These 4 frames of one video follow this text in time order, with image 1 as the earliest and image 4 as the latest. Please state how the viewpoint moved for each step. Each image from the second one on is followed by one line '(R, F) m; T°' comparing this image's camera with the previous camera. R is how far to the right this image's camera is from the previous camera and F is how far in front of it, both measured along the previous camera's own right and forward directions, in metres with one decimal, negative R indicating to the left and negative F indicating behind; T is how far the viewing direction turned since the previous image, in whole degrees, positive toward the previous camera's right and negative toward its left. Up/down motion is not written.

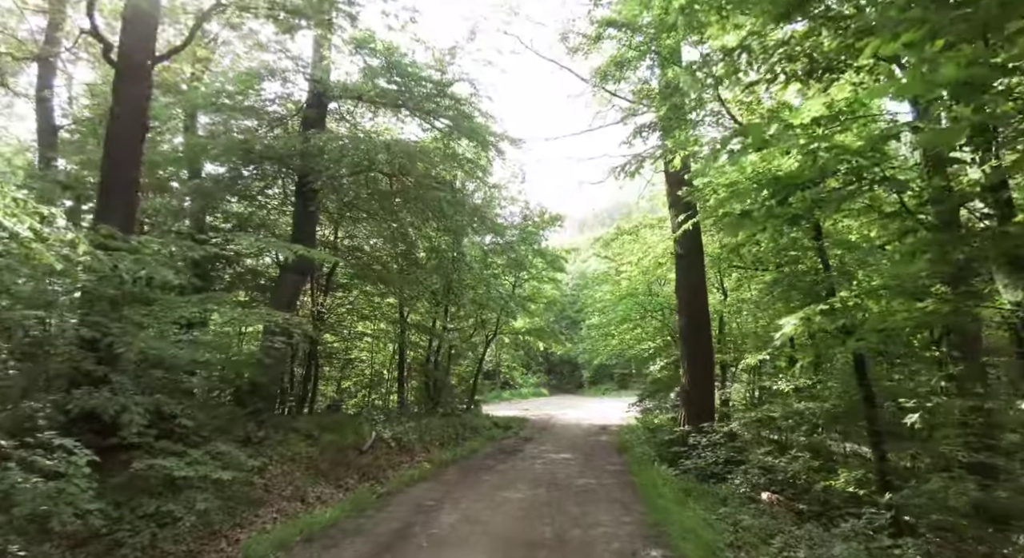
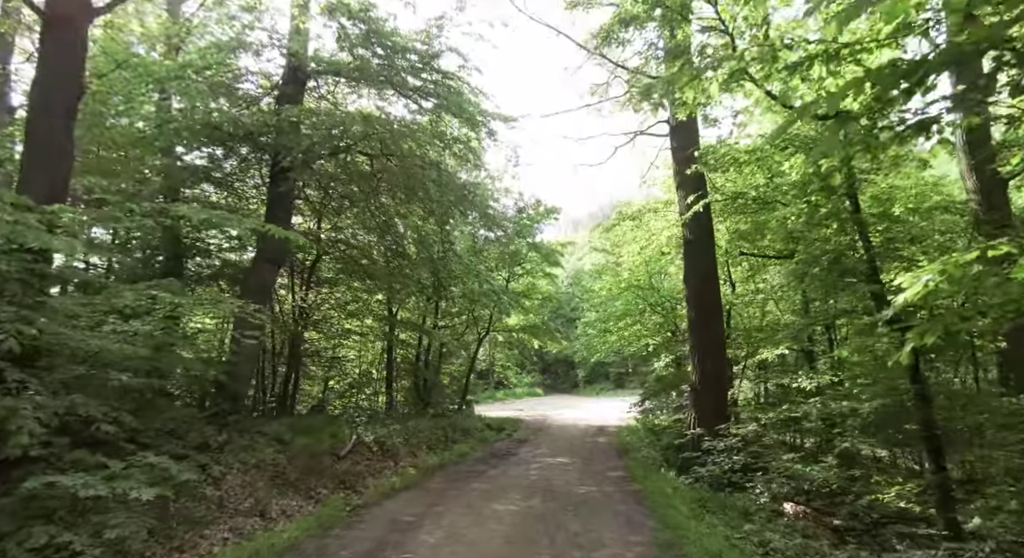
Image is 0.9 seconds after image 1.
(0.0, +1.0) m; +1°
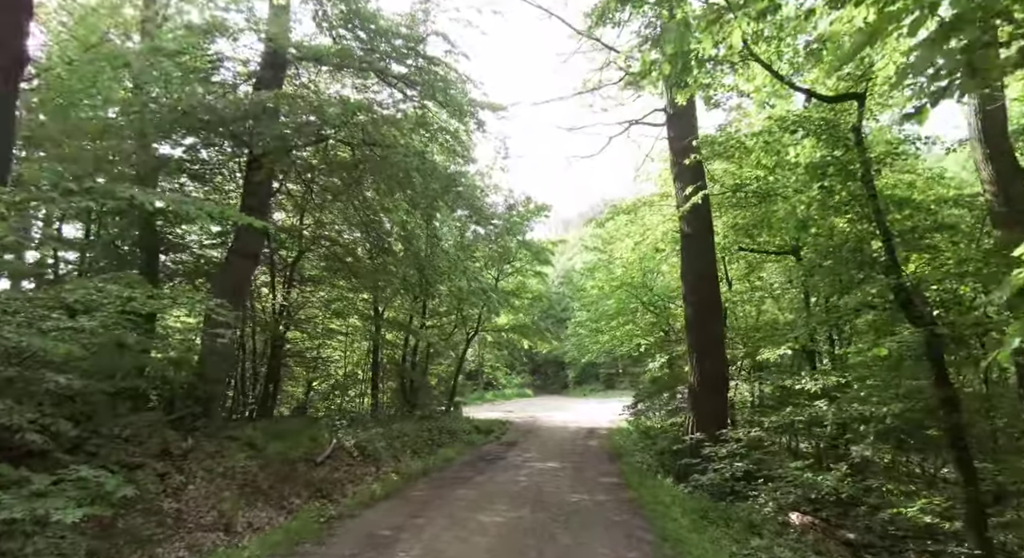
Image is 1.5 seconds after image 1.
(0.0, +0.5) m; +1°
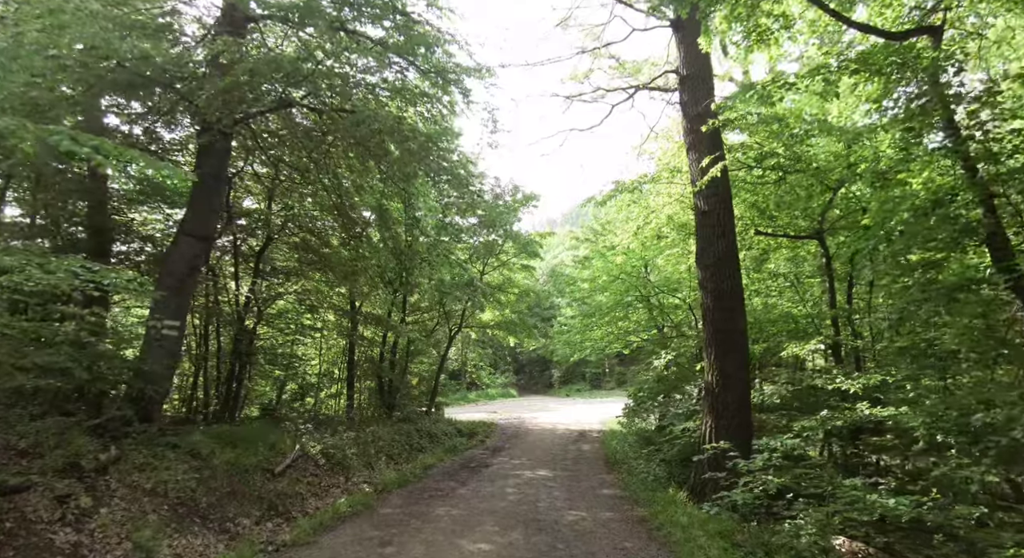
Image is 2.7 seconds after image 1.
(-0.1, +1.2) m; +2°
